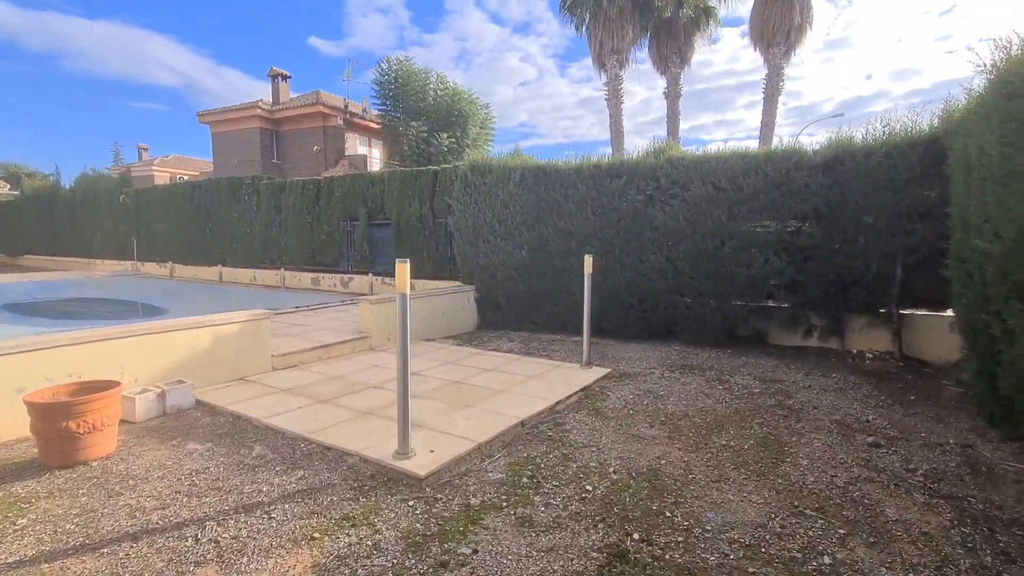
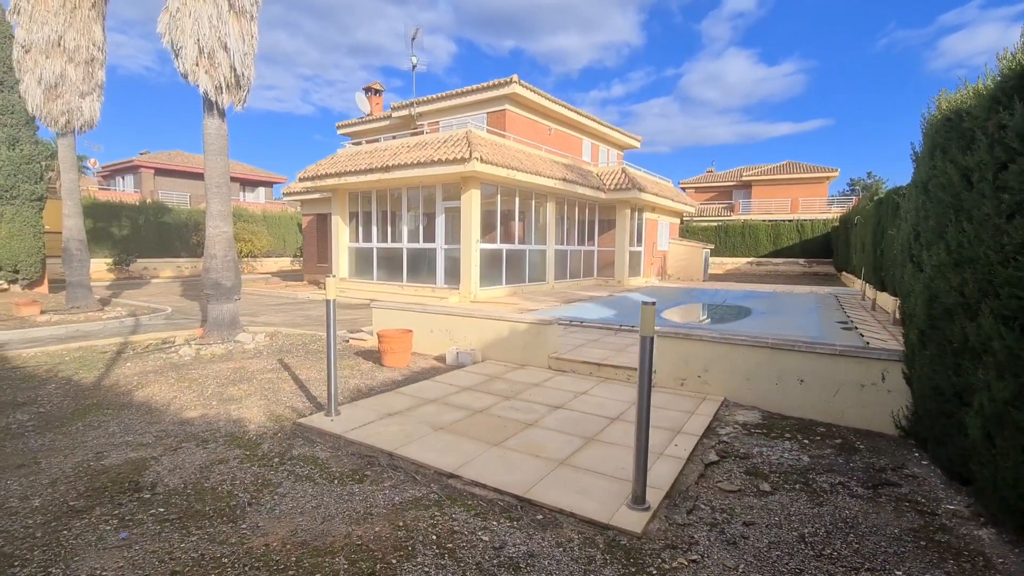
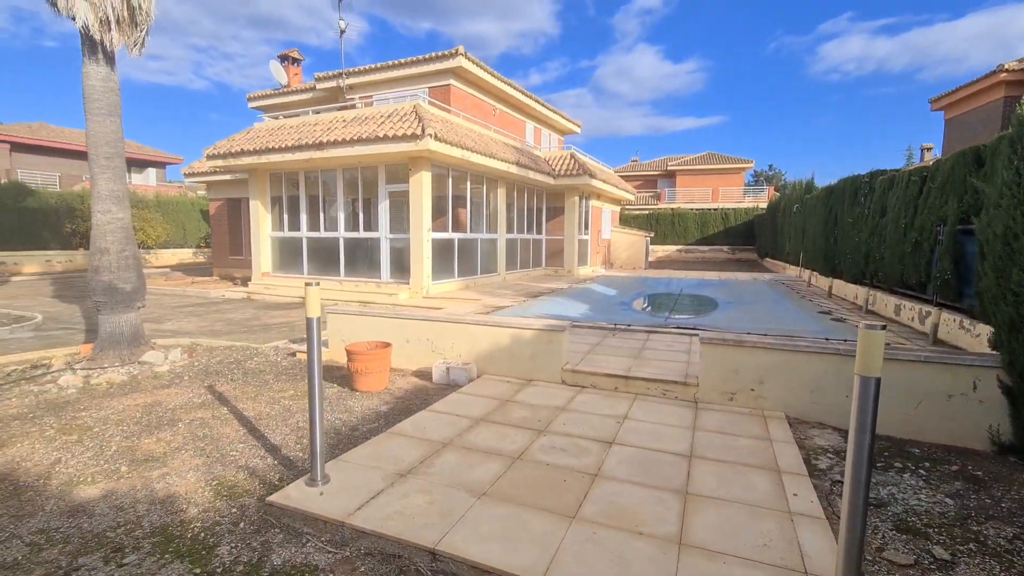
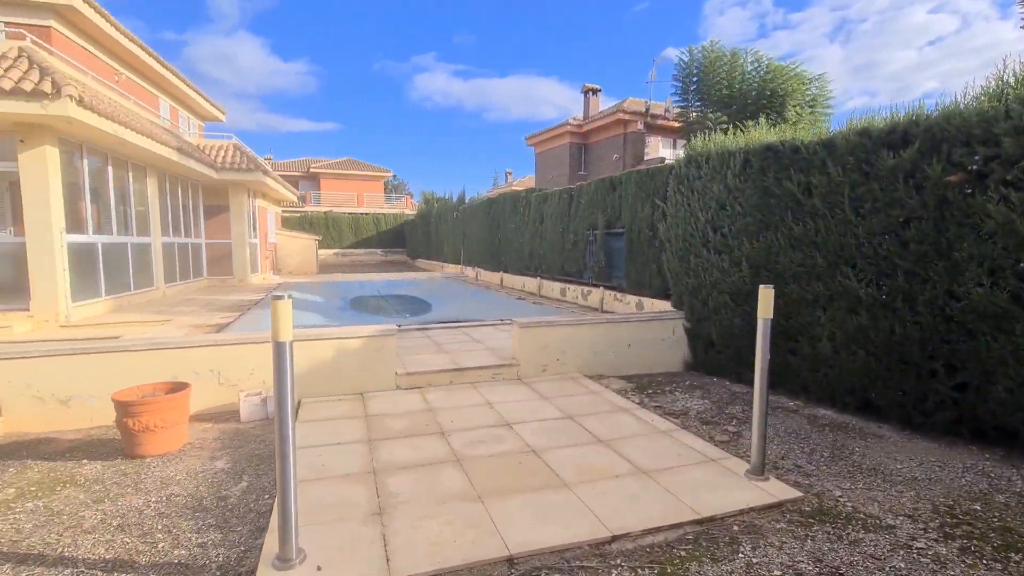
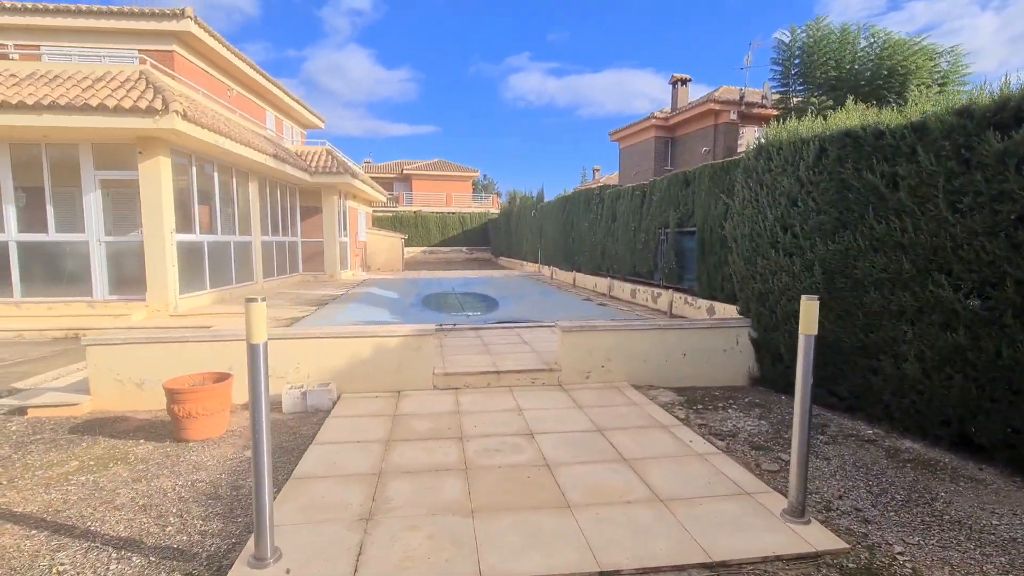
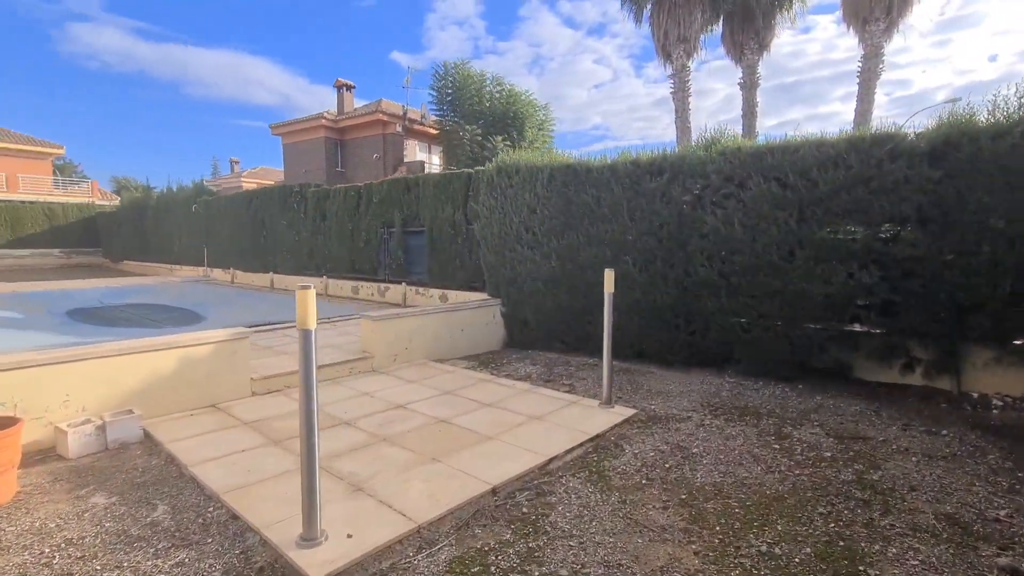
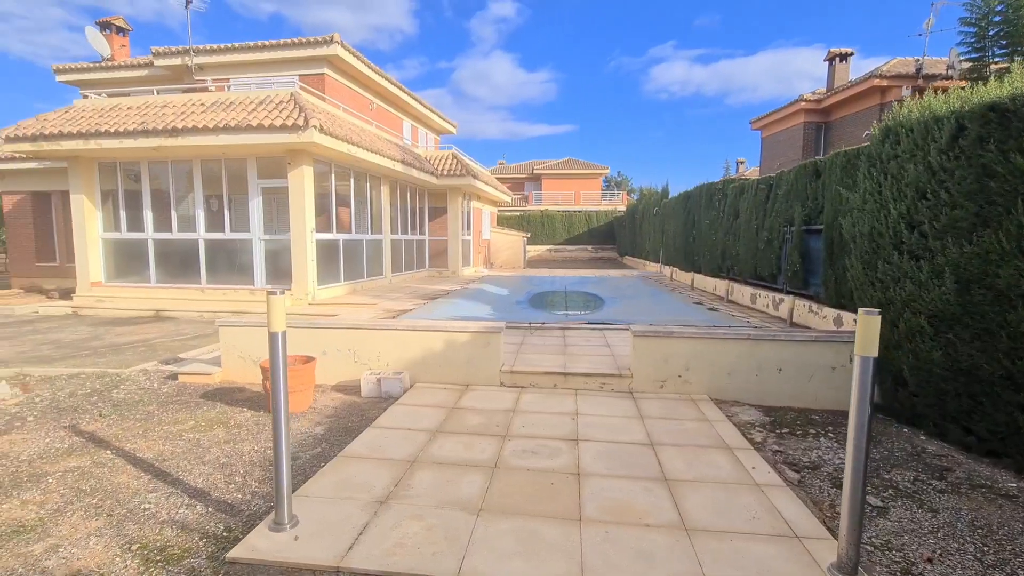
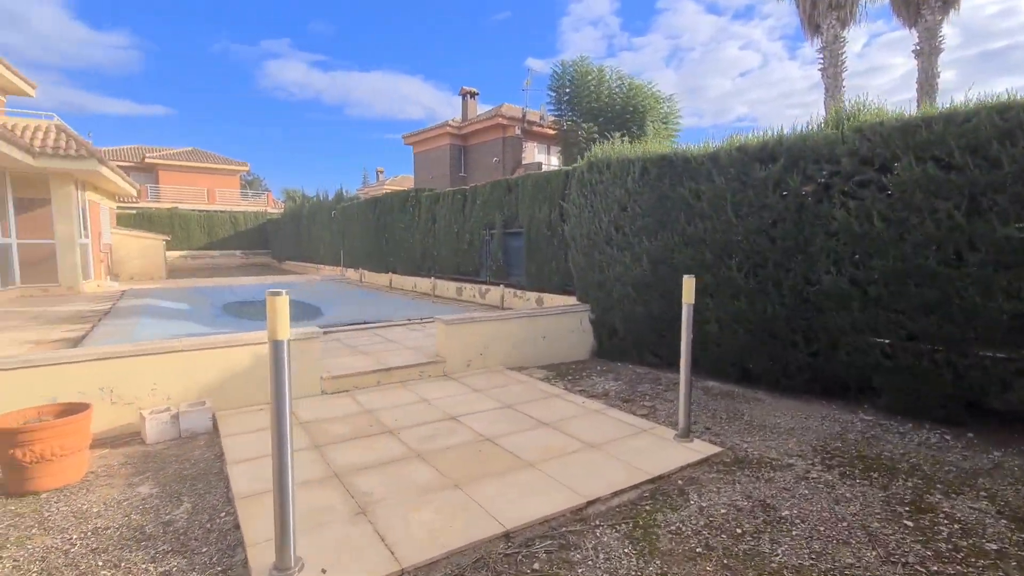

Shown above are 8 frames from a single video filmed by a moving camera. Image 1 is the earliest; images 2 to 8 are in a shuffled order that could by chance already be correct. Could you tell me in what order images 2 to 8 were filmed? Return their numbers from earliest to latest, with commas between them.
6, 8, 4, 5, 7, 3, 2
